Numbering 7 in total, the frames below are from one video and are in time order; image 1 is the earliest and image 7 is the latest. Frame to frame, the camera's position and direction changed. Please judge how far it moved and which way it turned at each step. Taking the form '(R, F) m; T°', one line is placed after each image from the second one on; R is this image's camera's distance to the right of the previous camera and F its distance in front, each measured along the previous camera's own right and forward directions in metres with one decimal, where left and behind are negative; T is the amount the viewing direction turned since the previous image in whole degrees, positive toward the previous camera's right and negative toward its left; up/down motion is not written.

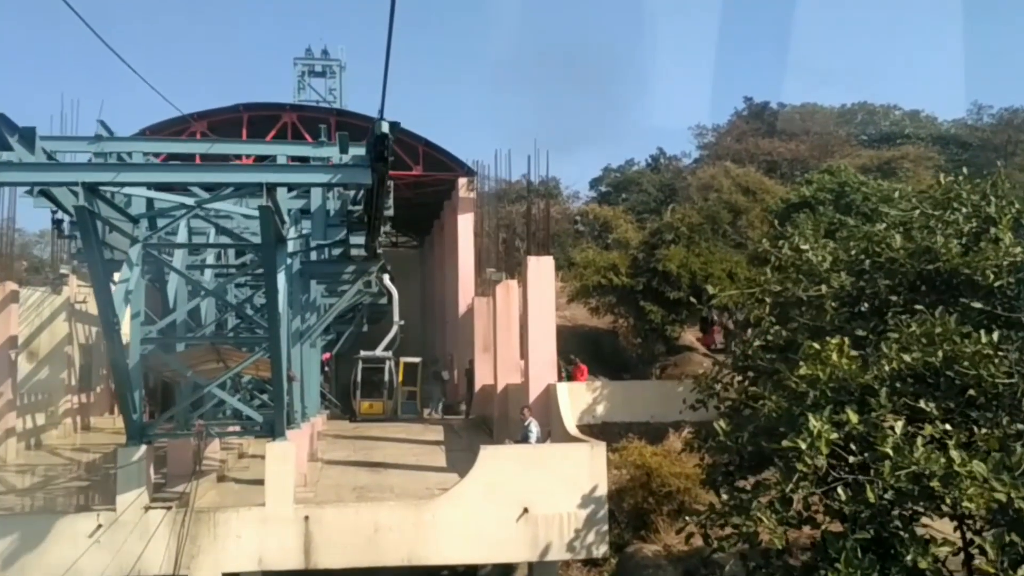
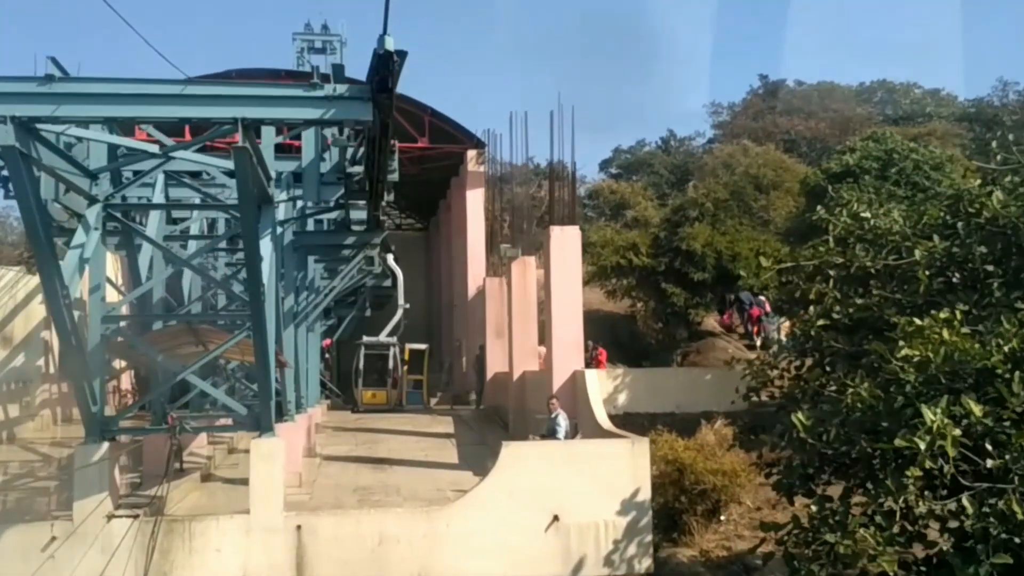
(-0.2, +2.1) m; 0°
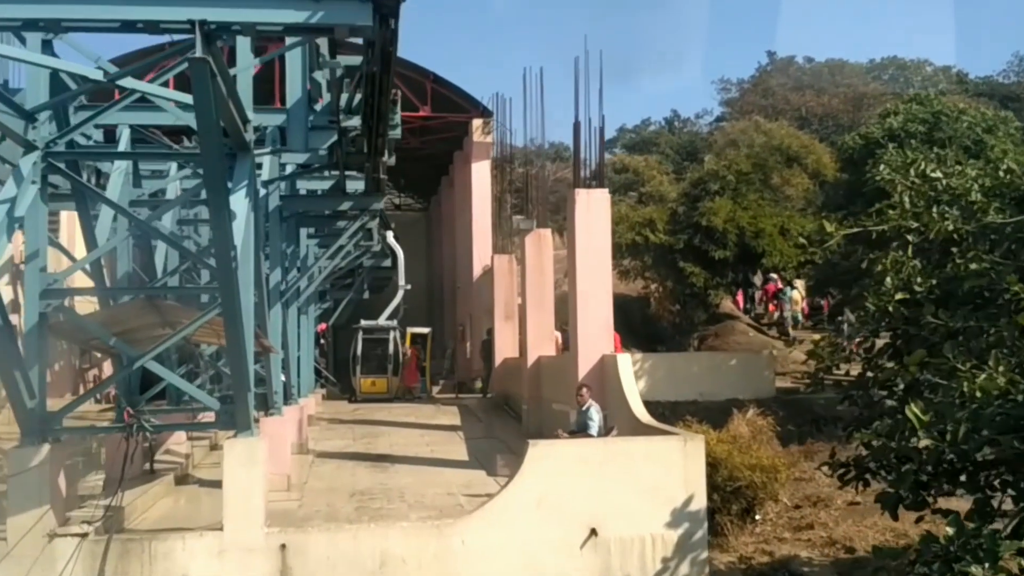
(-0.2, +2.0) m; 0°
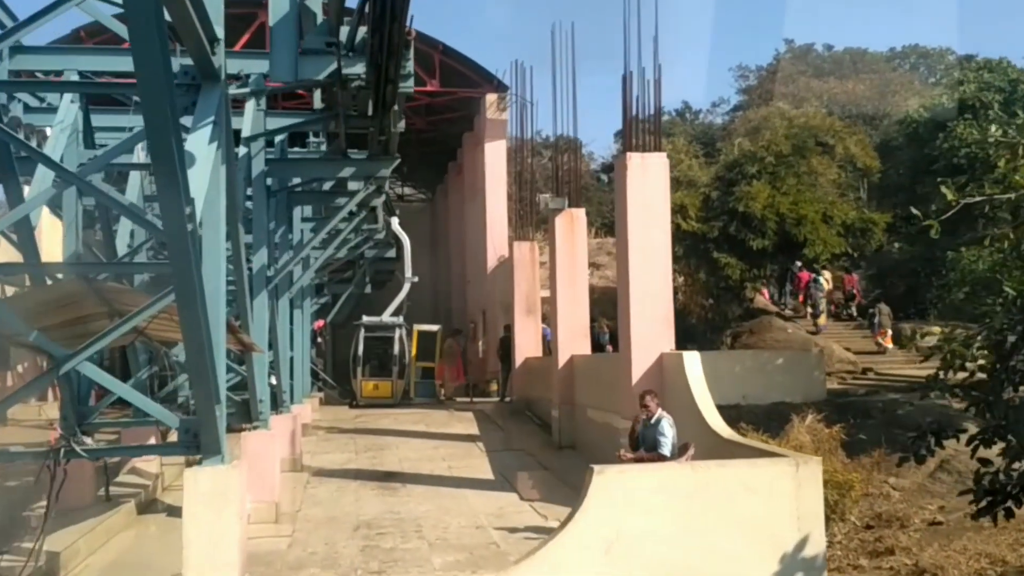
(-0.3, +2.5) m; 0°
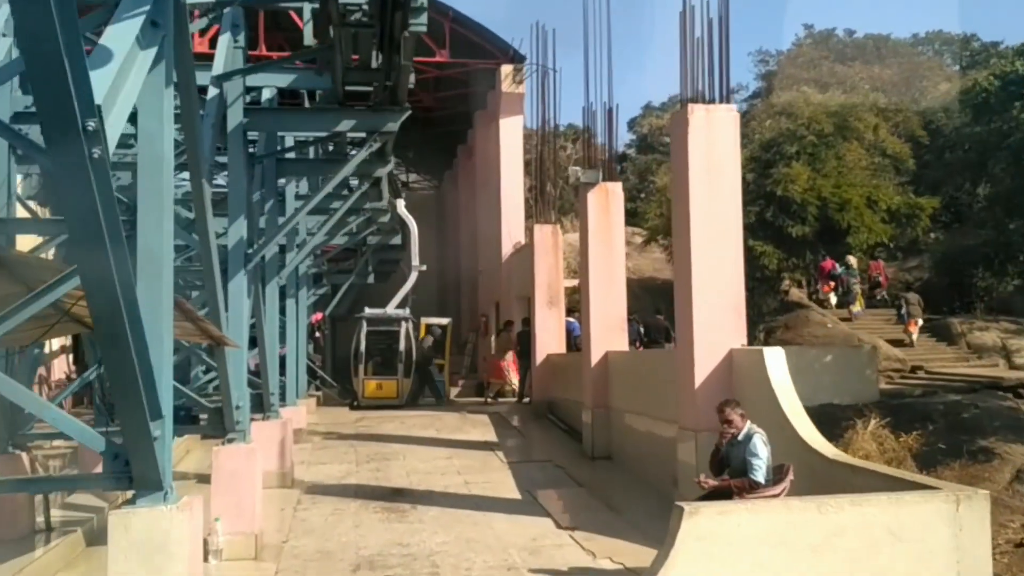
(-0.2, +2.1) m; 0°
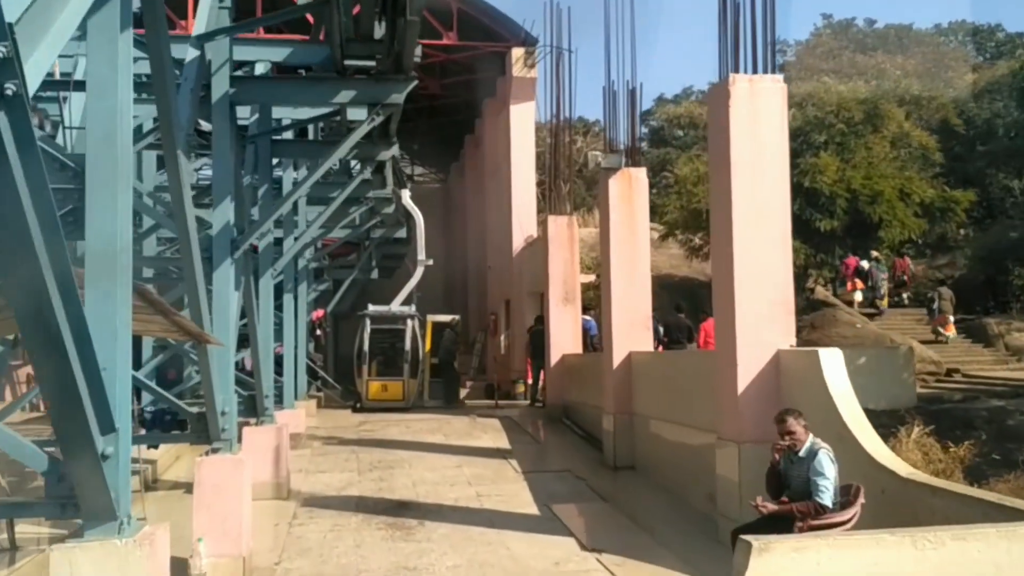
(-0.1, +1.0) m; 0°
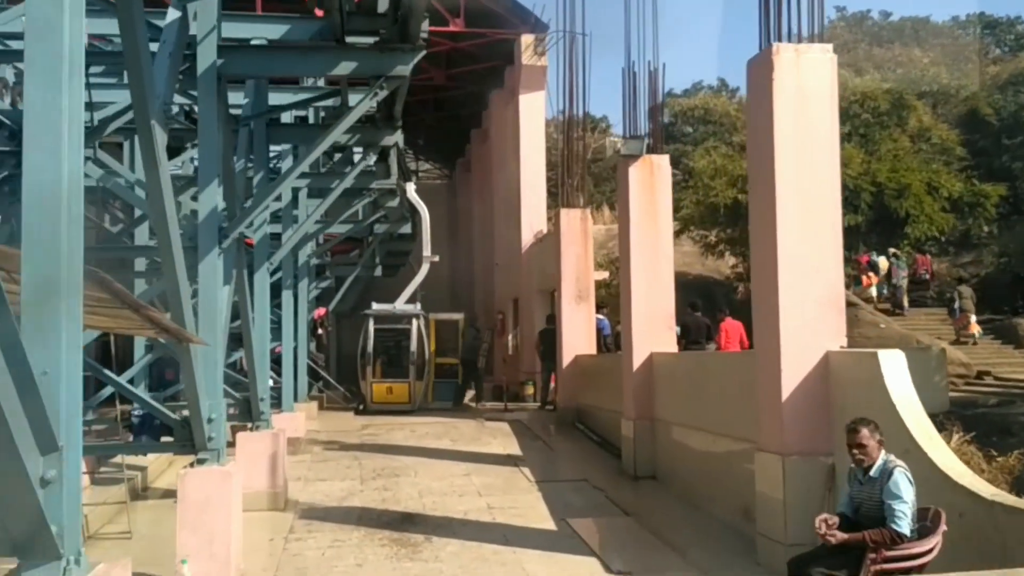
(-0.1, +0.8) m; 0°
